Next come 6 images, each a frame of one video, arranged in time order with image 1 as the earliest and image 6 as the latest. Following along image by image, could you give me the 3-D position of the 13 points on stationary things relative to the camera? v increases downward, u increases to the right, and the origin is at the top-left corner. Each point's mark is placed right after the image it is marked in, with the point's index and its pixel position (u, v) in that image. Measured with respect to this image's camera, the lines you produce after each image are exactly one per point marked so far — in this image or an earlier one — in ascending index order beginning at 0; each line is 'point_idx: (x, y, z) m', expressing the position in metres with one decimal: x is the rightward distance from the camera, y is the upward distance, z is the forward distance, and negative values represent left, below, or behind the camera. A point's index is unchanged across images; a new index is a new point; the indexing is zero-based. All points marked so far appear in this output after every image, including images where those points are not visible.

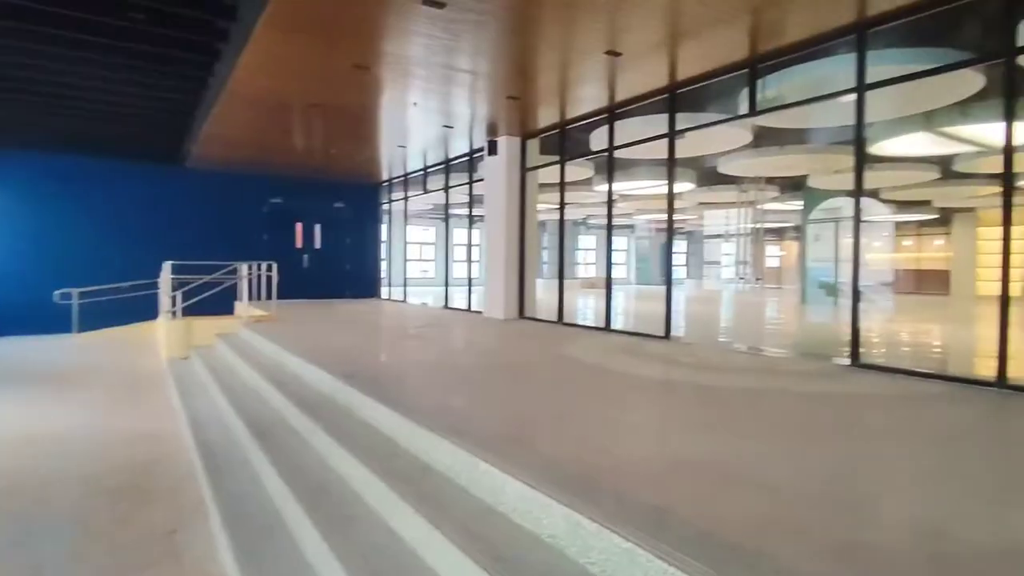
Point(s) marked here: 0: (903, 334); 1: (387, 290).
0: (+5.4, -0.6, +8.1) m
1: (-2.7, 0.0, +12.4) m
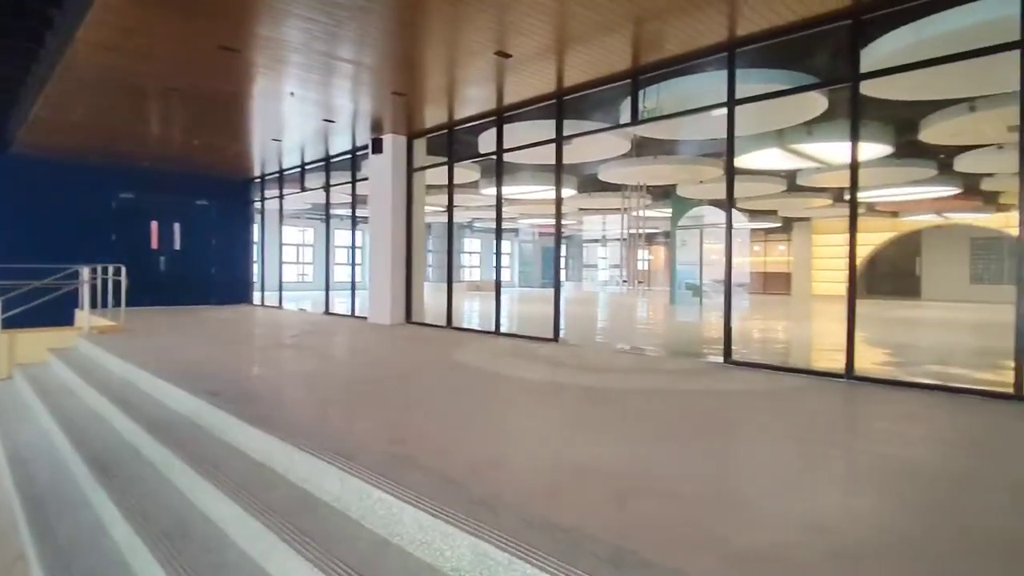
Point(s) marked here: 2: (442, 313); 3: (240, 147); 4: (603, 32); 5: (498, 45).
0: (+3.8, -0.7, +8.9) m
1: (-5.0, -0.1, +11.5) m
2: (-1.0, -0.4, +7.9) m
3: (-3.8, +2.0, +8.1) m
4: (+0.7, +1.9, +4.3) m
5: (-0.1, +1.9, +4.5) m
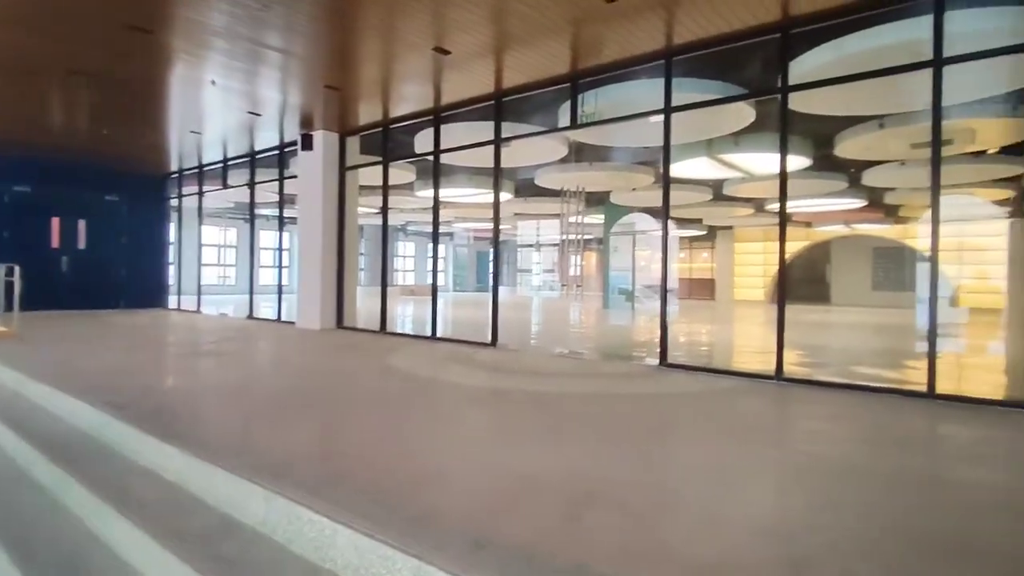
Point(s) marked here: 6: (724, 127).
0: (+2.8, -0.7, +9.2) m
1: (-6.3, -0.2, +10.8) m
2: (-1.8, -0.4, +7.7) m
3: (-4.7, +1.9, +7.6) m
4: (+0.2, +1.9, +4.3) m
5: (-0.6, +1.9, +4.4) m
6: (+2.3, +1.7, +6.2) m
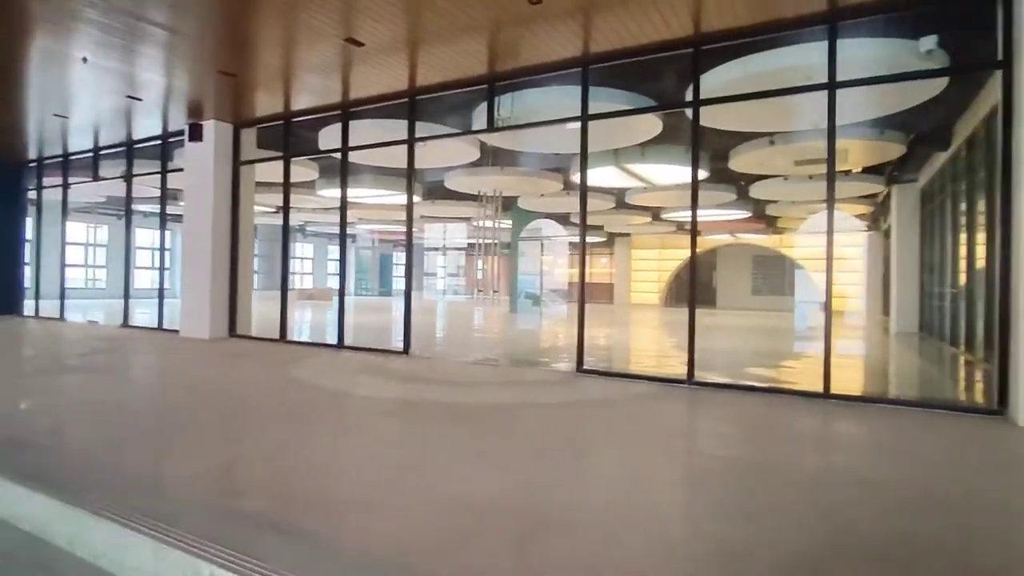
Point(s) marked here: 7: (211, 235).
0: (+1.3, -0.8, +9.4) m
1: (-7.9, -0.3, +9.4) m
2: (-3.0, -0.5, +7.2) m
3: (-5.8, +1.9, +6.6) m
4: (-0.4, +1.9, +4.2) m
5: (-1.2, +1.9, +4.2) m
6: (+1.4, +1.7, +6.4) m
7: (-3.3, +0.6, +6.2) m
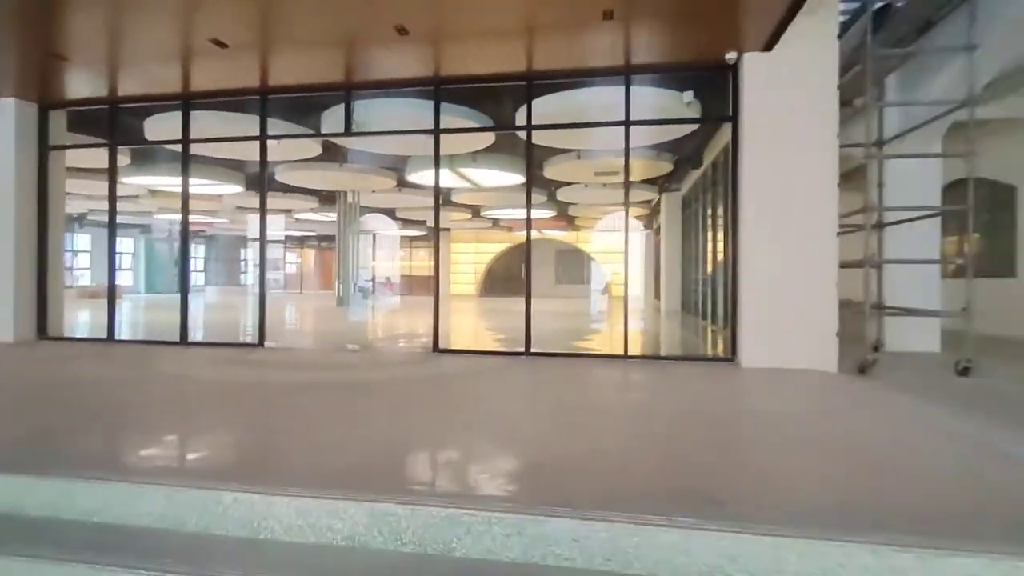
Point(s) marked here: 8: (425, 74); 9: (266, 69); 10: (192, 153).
0: (-1.5, -0.7, +10.0) m
1: (-10.3, -0.3, +7.1) m
2: (-4.9, -0.4, +6.5) m
3: (-7.4, +1.9, +5.1) m
4: (-1.5, +1.9, +4.5) m
5: (-2.3, +1.9, +4.2) m
6: (-0.6, +1.8, +7.2) m
7: (-4.9, +0.6, +5.5) m
8: (-0.8, +1.9, +5.1) m
9: (-2.2, +1.9, +5.0) m
10: (-3.4, +1.4, +5.9) m
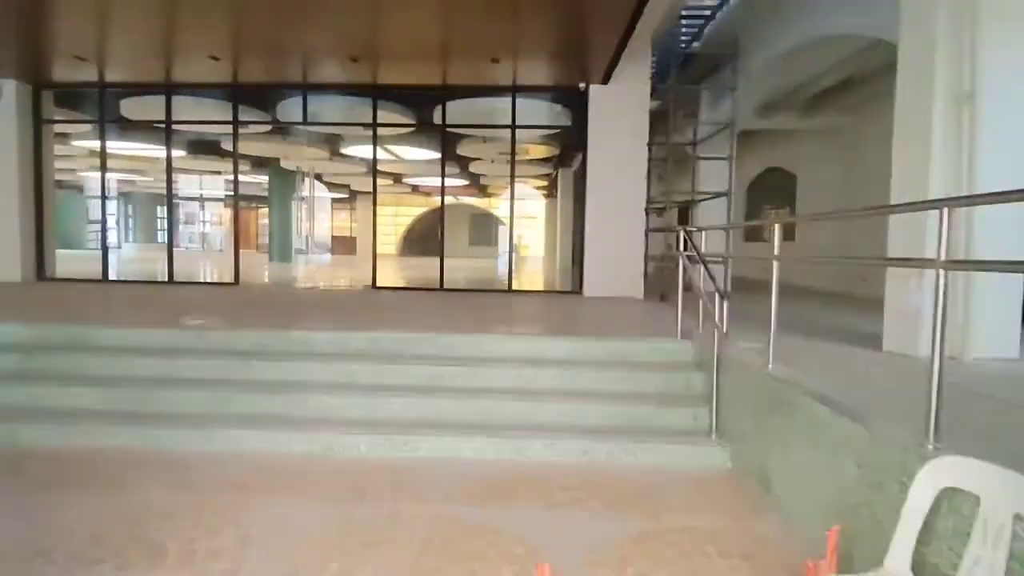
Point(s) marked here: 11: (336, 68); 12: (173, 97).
0: (-3.2, +0.2, +11.7) m
1: (-11.4, +0.4, +7.6) m
2: (-6.0, +0.2, +7.7) m
3: (-8.2, +2.4, +5.8) m
4: (-2.4, +2.4, +6.1) m
5: (-3.1, +2.4, +5.7) m
6: (-1.8, +2.5, +8.9) m
7: (-5.8, +1.2, +6.7) m
8: (-1.8, +2.4, +6.7) m
9: (-3.1, +2.5, +6.5) m
10: (-4.4, +2.0, +7.2) m
11: (-1.9, +2.4, +6.3) m
12: (-4.3, +2.4, +7.0) m
